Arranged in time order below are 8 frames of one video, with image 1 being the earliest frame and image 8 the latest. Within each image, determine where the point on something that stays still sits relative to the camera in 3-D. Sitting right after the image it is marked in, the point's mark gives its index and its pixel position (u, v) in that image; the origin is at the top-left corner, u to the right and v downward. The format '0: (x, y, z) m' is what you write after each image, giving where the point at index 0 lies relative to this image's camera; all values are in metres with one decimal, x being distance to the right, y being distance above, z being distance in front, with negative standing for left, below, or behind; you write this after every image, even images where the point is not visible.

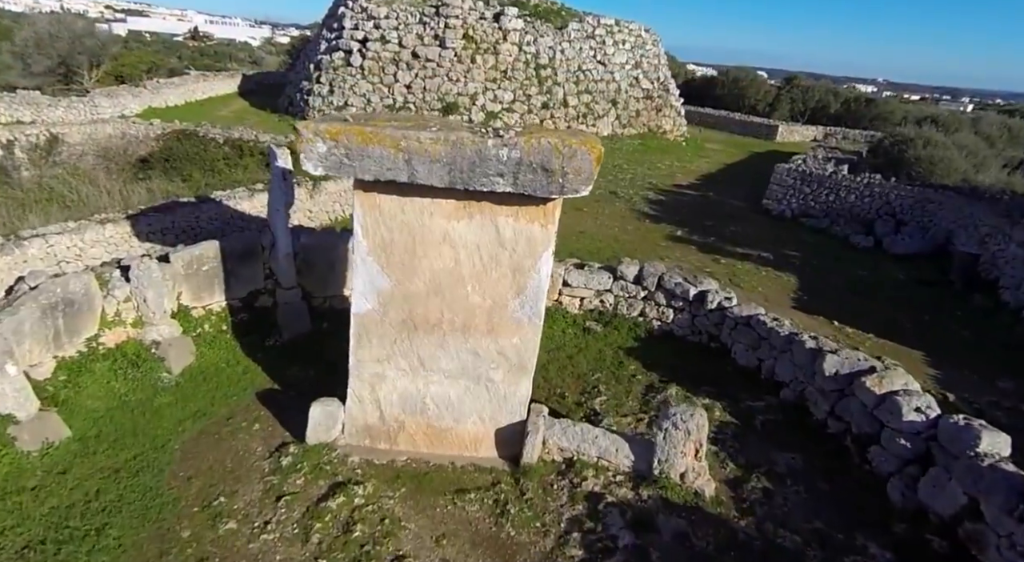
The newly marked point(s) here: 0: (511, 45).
0: (-0.3, +6.6, +16.0) m
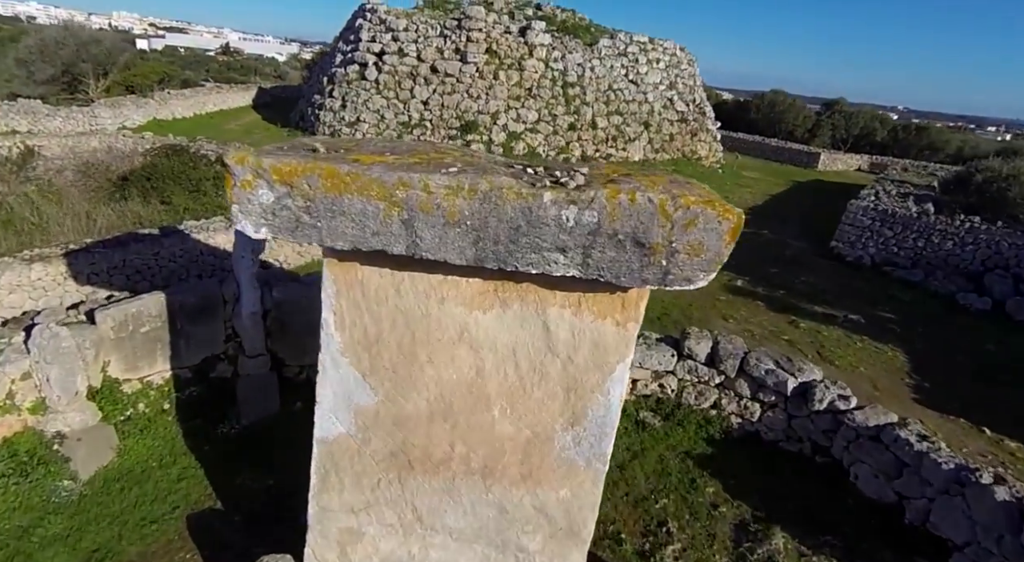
0: (+0.6, +5.6, +14.5) m
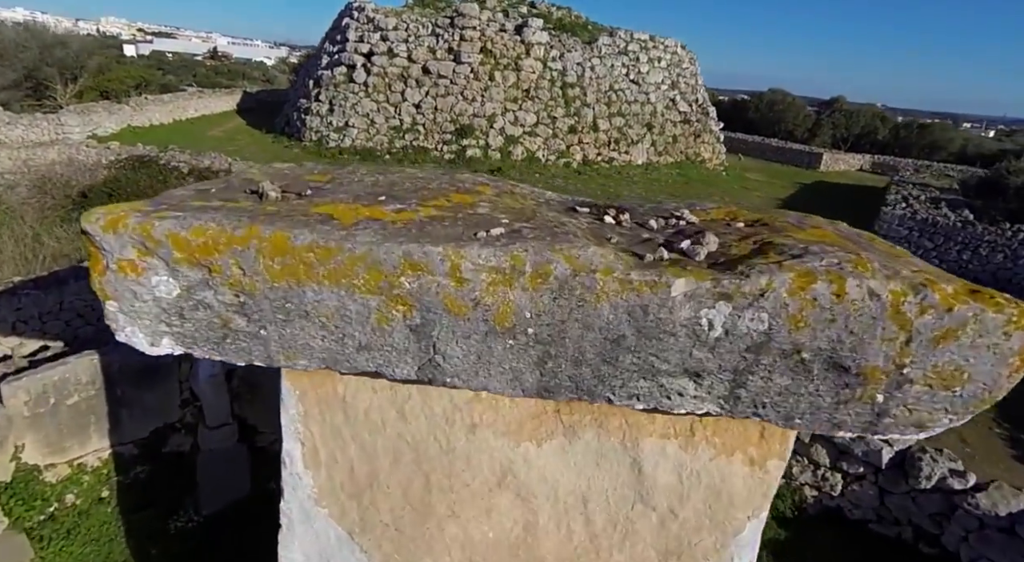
0: (+0.6, +5.2, +13.5) m
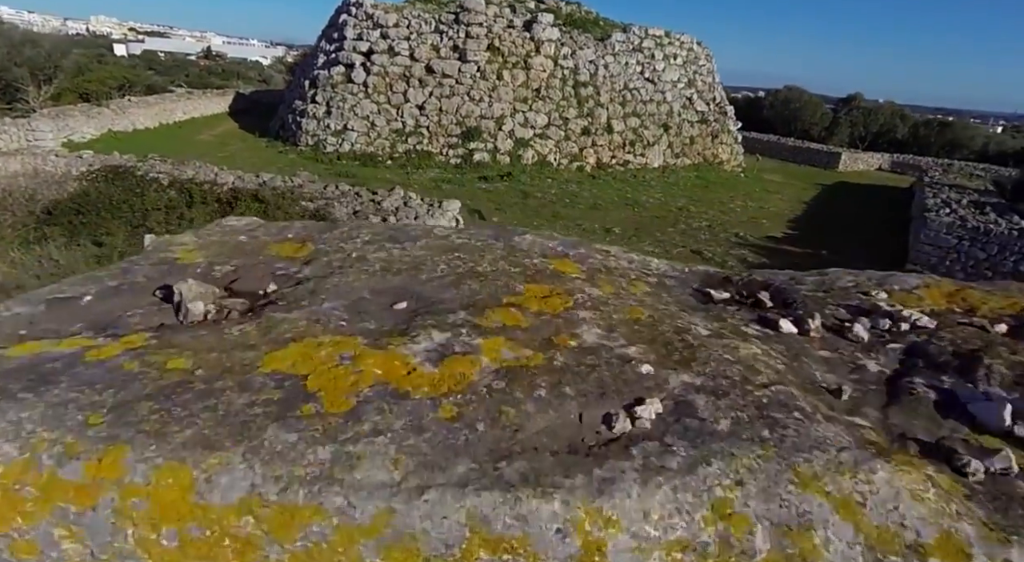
0: (+0.8, +5.0, +12.8) m
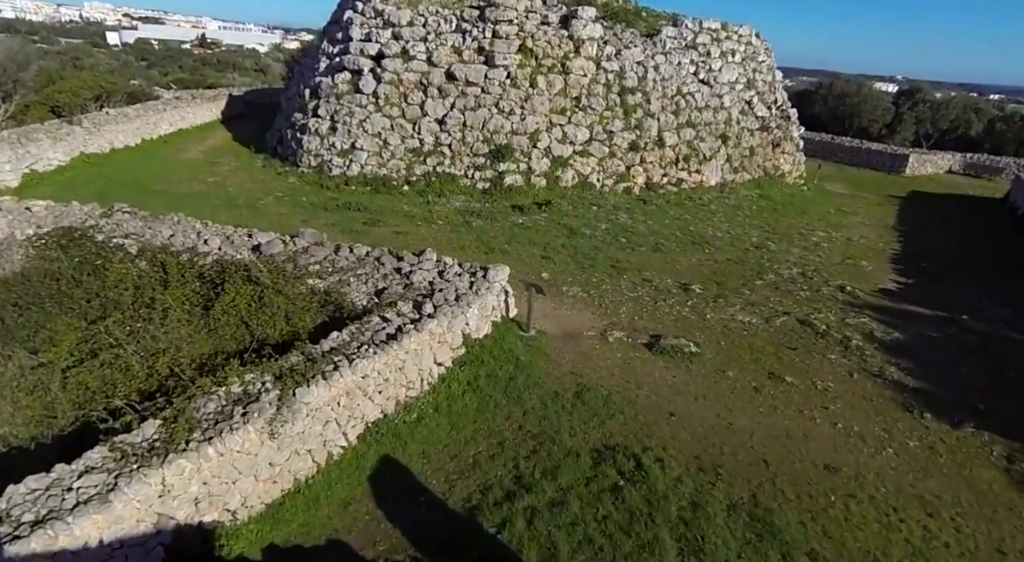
0: (+1.4, +4.3, +11.0) m
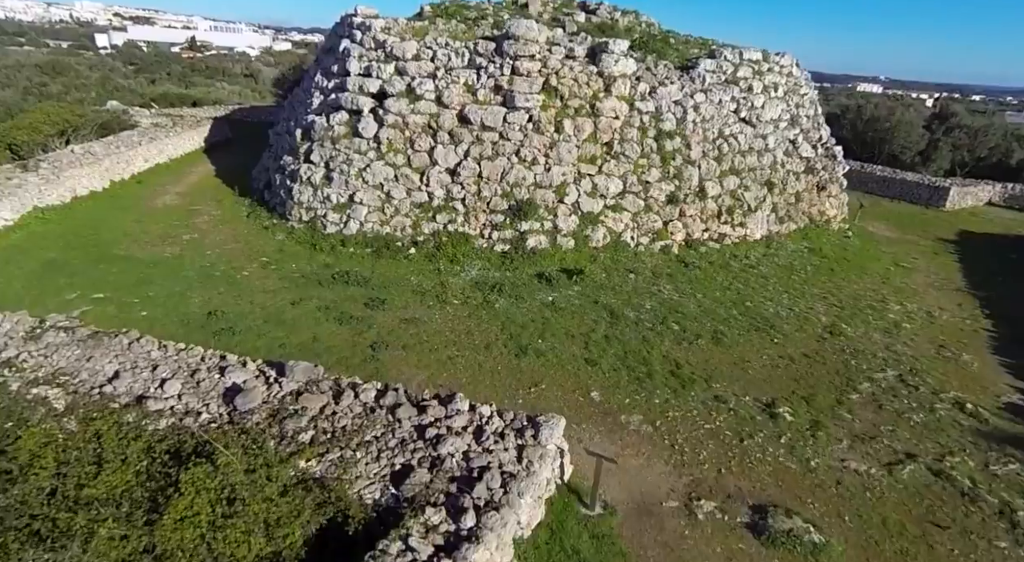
0: (+1.8, +3.0, +9.6) m
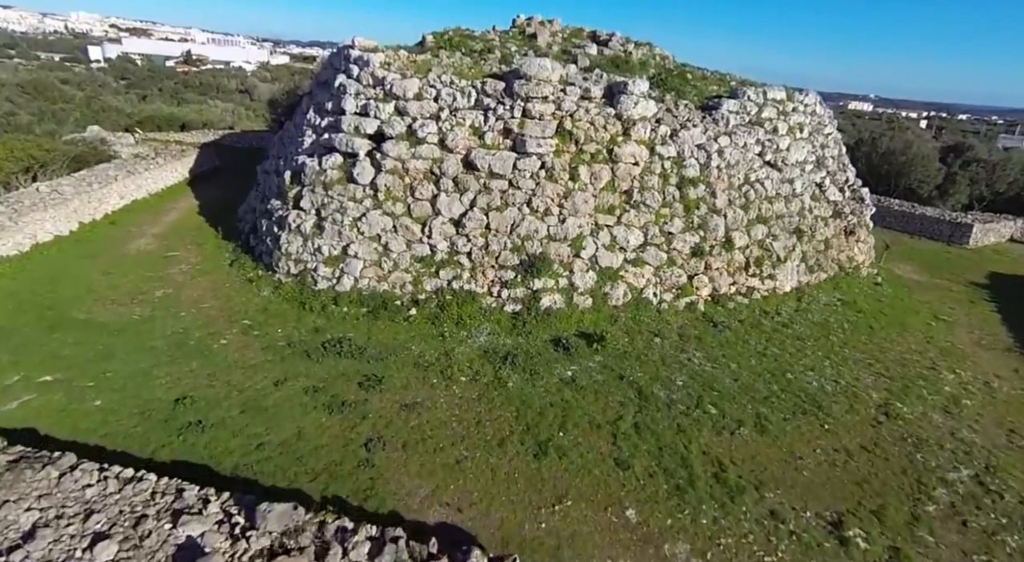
0: (+1.9, +2.1, +8.8) m
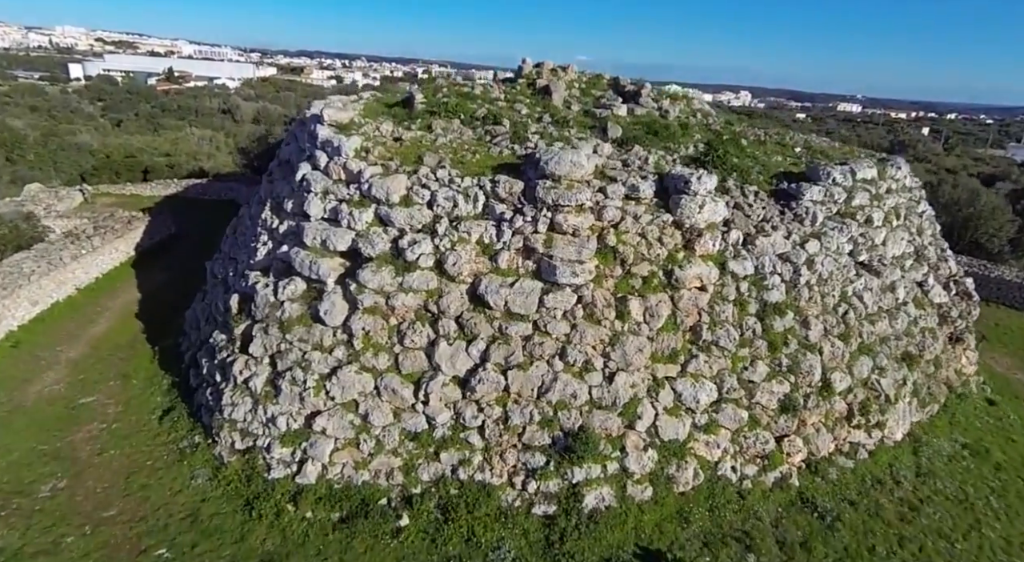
0: (+2.2, +0.2, +6.5) m
